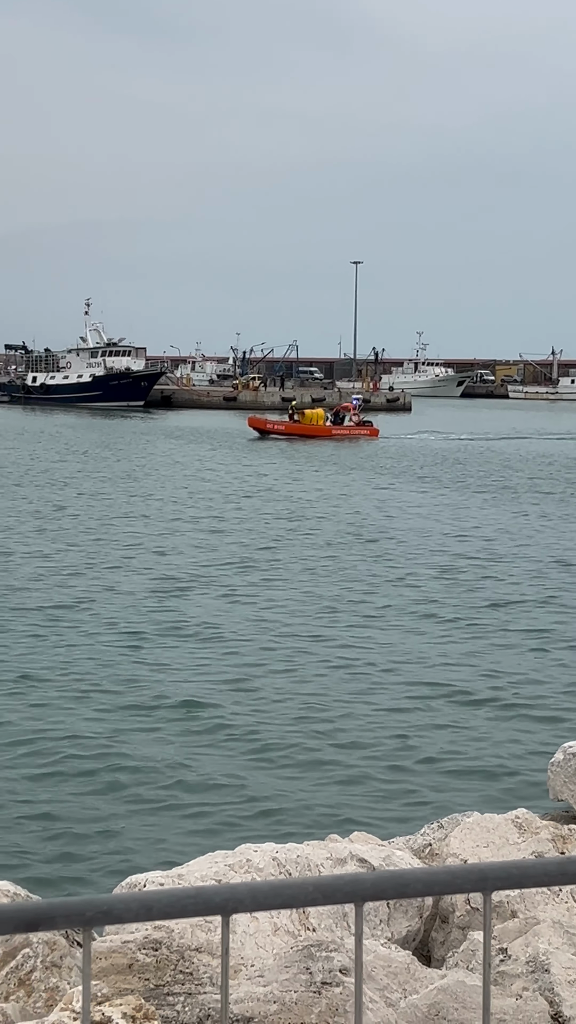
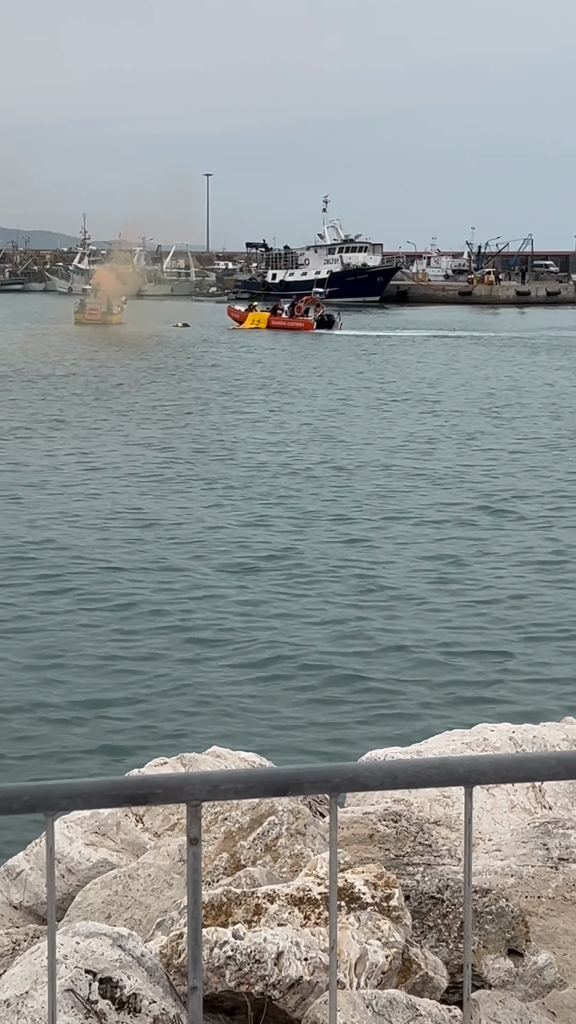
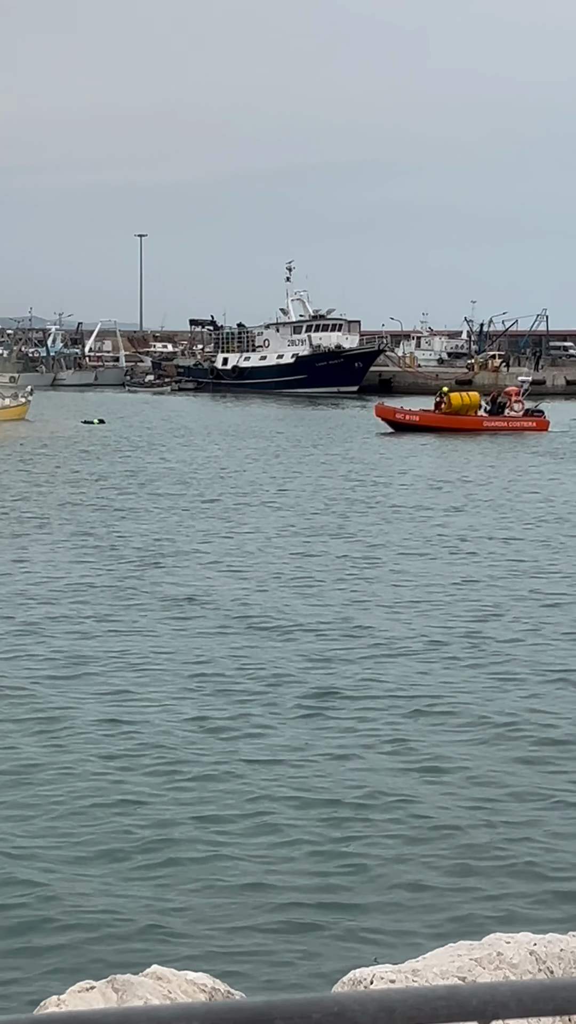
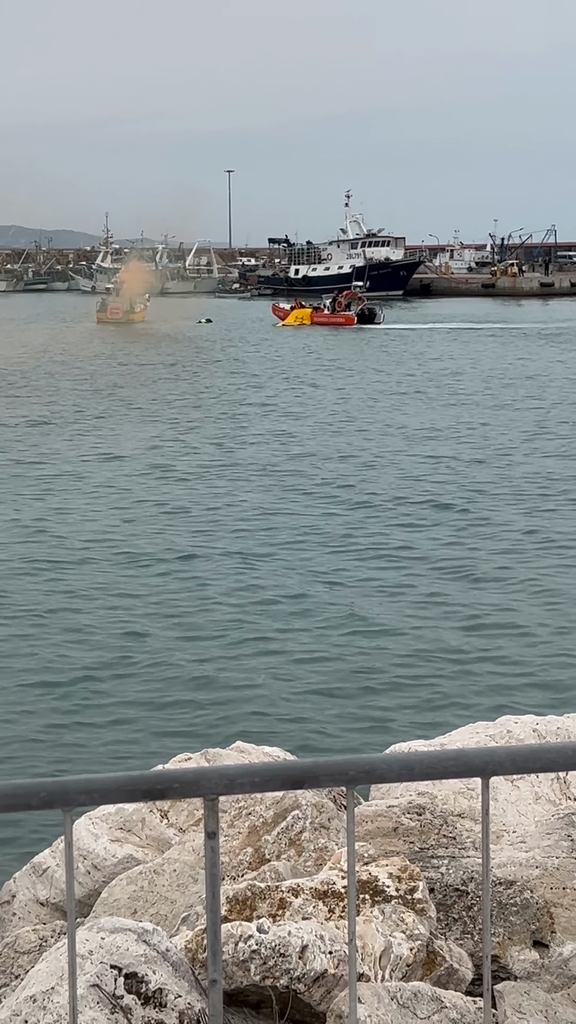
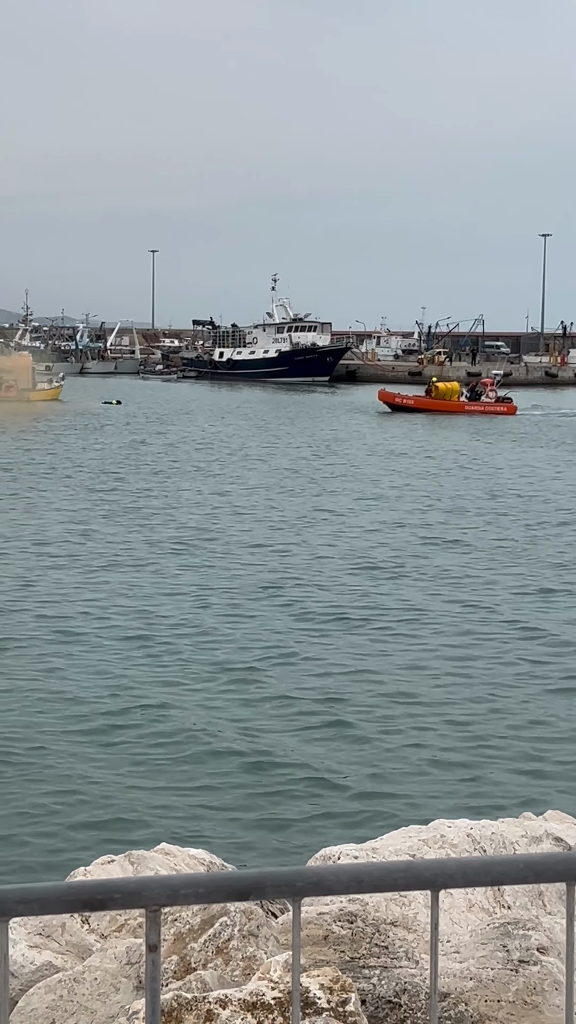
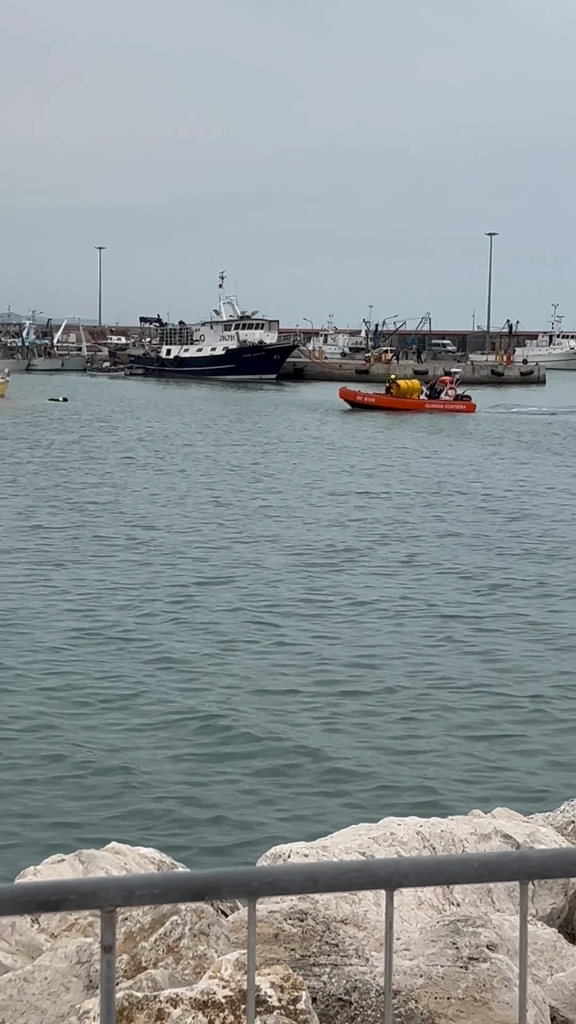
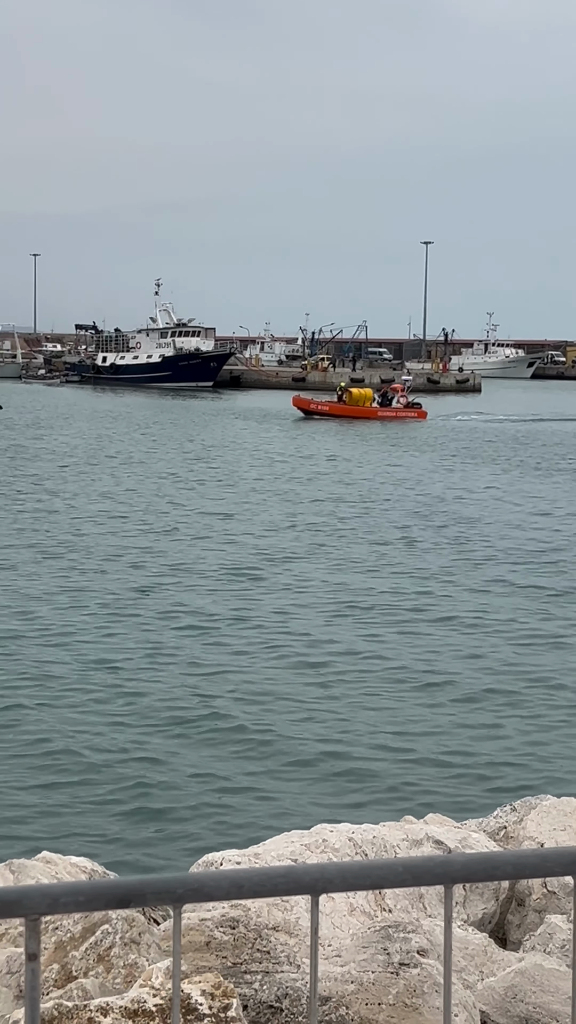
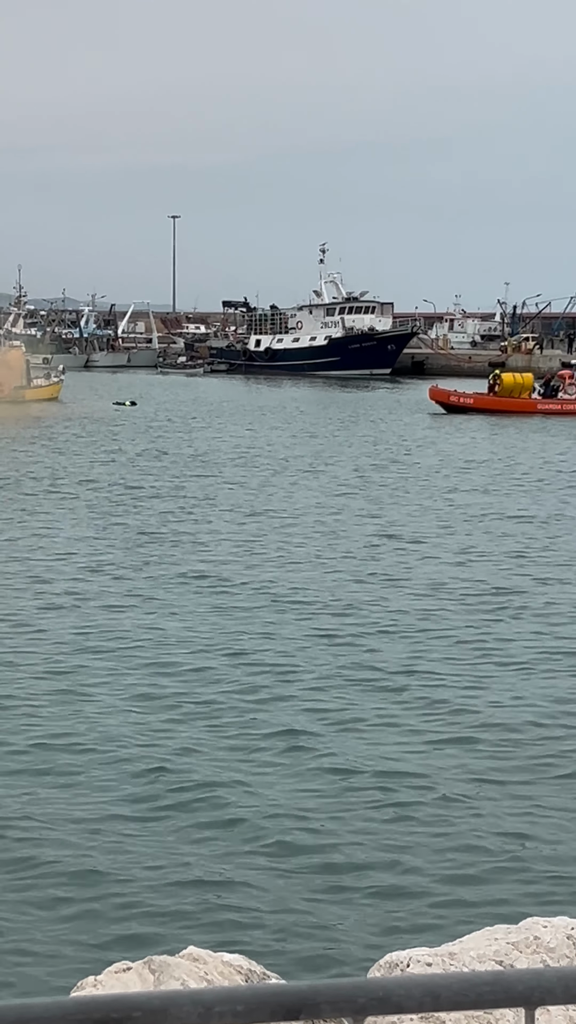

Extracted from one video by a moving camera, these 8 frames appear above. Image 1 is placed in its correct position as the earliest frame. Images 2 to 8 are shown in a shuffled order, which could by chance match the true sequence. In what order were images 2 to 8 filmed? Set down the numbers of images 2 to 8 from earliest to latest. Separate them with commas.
7, 6, 5, 8, 3, 4, 2
